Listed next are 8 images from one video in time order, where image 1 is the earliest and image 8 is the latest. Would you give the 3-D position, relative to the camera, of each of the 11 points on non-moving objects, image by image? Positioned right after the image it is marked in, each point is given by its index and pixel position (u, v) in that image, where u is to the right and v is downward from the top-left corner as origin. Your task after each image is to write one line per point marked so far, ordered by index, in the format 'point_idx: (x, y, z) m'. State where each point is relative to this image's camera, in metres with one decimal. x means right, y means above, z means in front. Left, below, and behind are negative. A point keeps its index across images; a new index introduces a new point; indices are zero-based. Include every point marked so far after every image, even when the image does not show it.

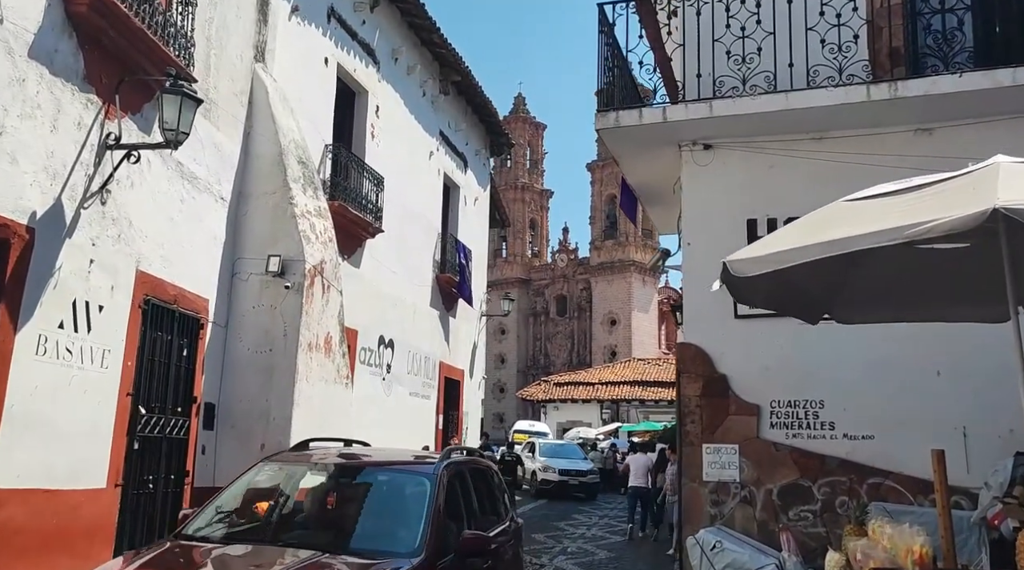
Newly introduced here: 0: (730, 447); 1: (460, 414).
0: (+1.9, -1.4, +7.7) m
1: (-1.1, -2.7, +18.6) m
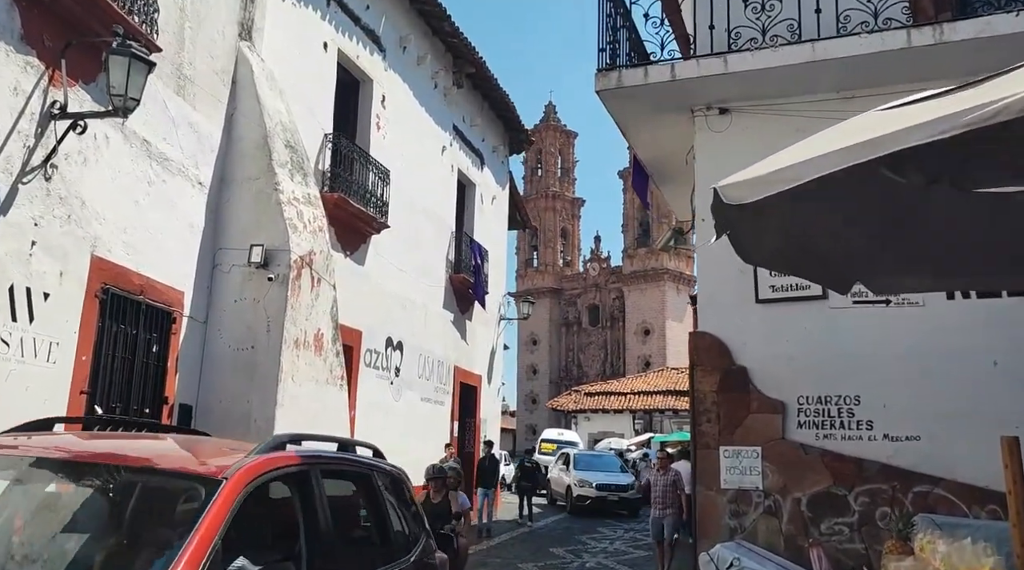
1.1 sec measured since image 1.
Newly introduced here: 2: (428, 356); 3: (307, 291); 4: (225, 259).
0: (+1.9, -1.3, +6.8) m
1: (-0.7, -2.8, +17.8) m
2: (-1.5, -1.2, +15.3) m
3: (-2.1, -0.1, +8.9) m
4: (-2.9, +0.3, +8.7) m
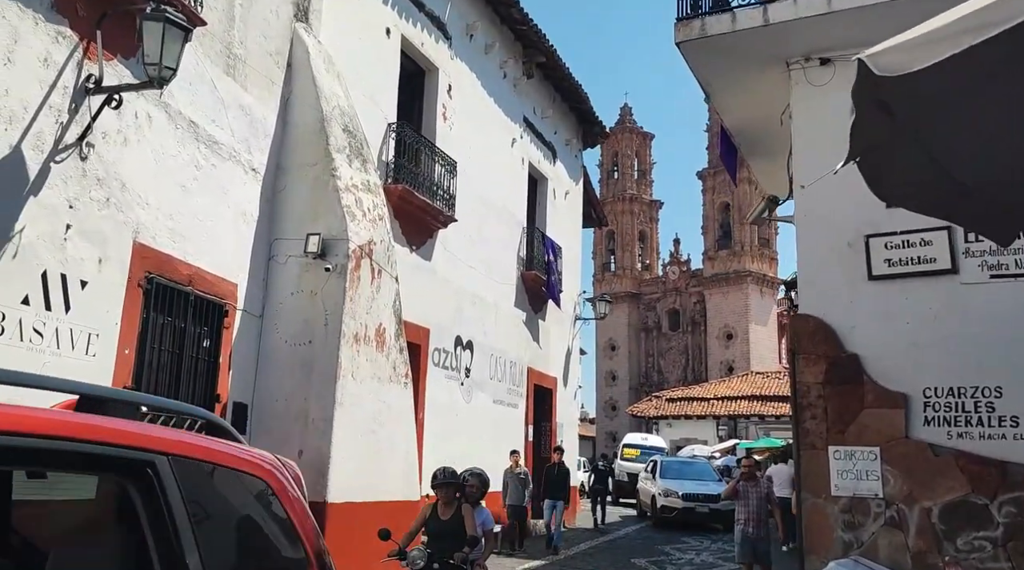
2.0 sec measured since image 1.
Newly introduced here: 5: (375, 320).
0: (+2.4, -1.1, +5.9) m
1: (+0.8, -2.7, +17.0) m
2: (-0.2, -1.2, +14.7) m
3: (-1.4, 0.0, +8.4) m
4: (-2.2, +0.3, +8.3) m
5: (-1.4, -0.3, +8.6) m
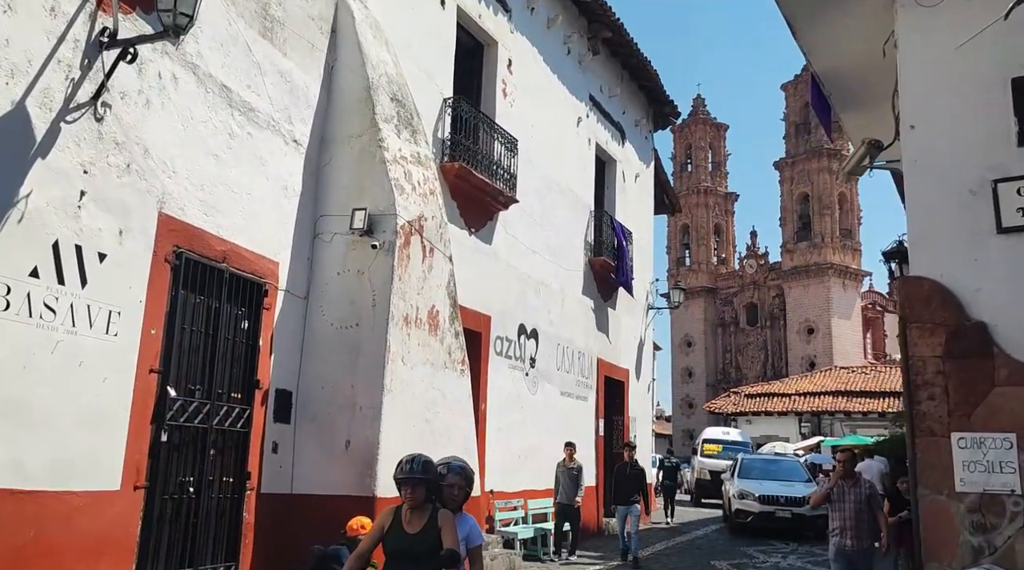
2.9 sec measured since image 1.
0: (+2.8, -0.9, +5.0) m
1: (+2.1, -2.5, +16.2) m
2: (+0.9, -1.0, +13.9) m
3: (-0.9, +0.2, +7.8) m
4: (-1.6, +0.5, +7.7) m
5: (-0.8, -0.2, +8.0) m
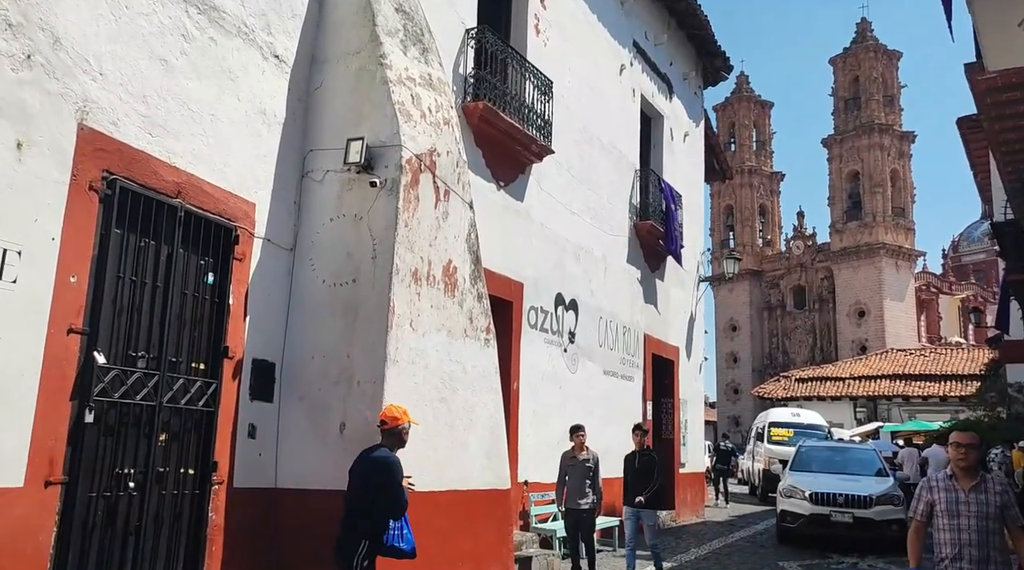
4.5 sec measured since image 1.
0: (+2.9, -0.5, +3.4) m
1: (+2.8, -2.0, +14.7) m
2: (+1.4, -0.5, +12.5) m
3: (-0.6, +0.6, +6.4) m
4: (-1.4, +0.9, +6.4) m
5: (-0.5, +0.2, +6.6) m
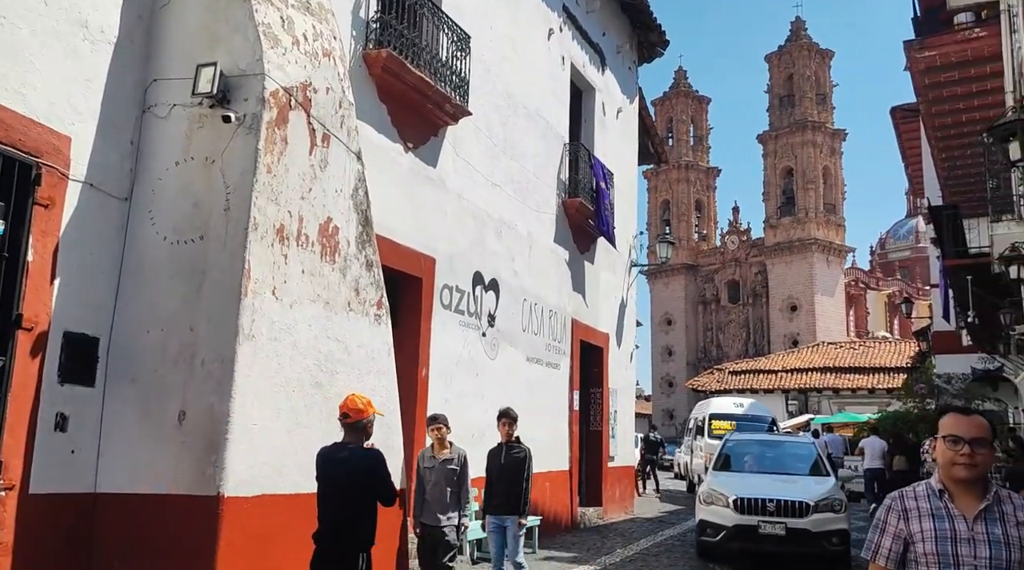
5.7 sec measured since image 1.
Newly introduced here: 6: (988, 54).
0: (+2.4, -0.3, +2.6) m
1: (+1.5, -1.7, +13.8) m
2: (+0.3, -0.2, +11.5) m
3: (-1.3, +0.8, +5.3) m
4: (-2.1, +1.1, +5.2) m
5: (-1.2, +0.5, +5.5) m
6: (+7.1, +3.4, +13.0) m
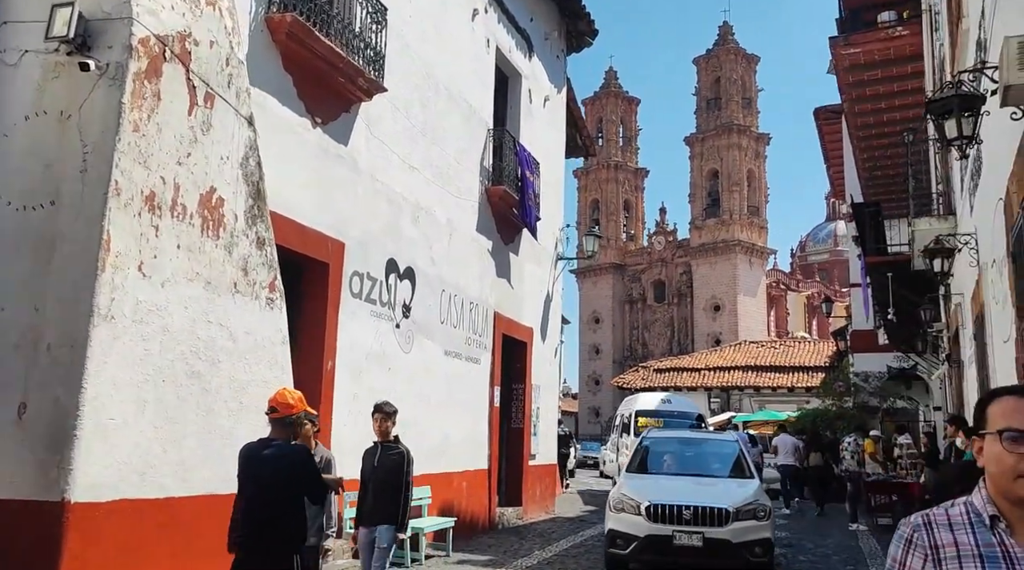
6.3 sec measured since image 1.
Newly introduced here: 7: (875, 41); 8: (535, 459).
0: (+2.1, -0.3, +2.3) m
1: (+0.2, -1.6, +13.4) m
2: (-0.8, -0.1, +11.0) m
3: (-1.8, +1.0, +4.7) m
4: (-2.6, +1.3, +4.5) m
5: (-1.8, +0.6, +4.9) m
6: (+5.9, +3.5, +13.1) m
7: (+5.3, +3.6, +12.8) m
8: (+0.4, -2.7, +13.7) m
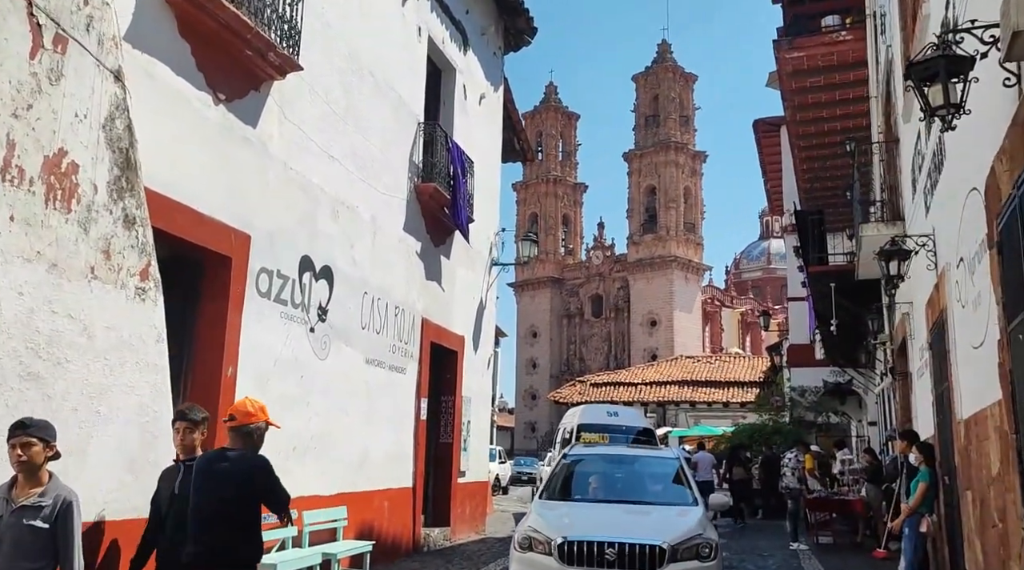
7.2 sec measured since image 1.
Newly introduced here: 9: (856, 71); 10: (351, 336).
0: (+1.8, -0.2, +1.7) m
1: (-0.8, -1.7, +12.6) m
2: (-1.6, -0.1, +10.1) m
3: (-2.2, +1.0, +3.8) m
4: (-2.9, +1.4, +3.6) m
5: (-2.2, +0.7, +4.0) m
6: (+5.0, +3.3, +12.7) m
7: (+4.4, +3.4, +12.5) m
8: (-0.7, -2.8, +12.9) m
9: (+5.2, +3.2, +13.0) m
10: (-1.8, -0.5, +9.5) m
